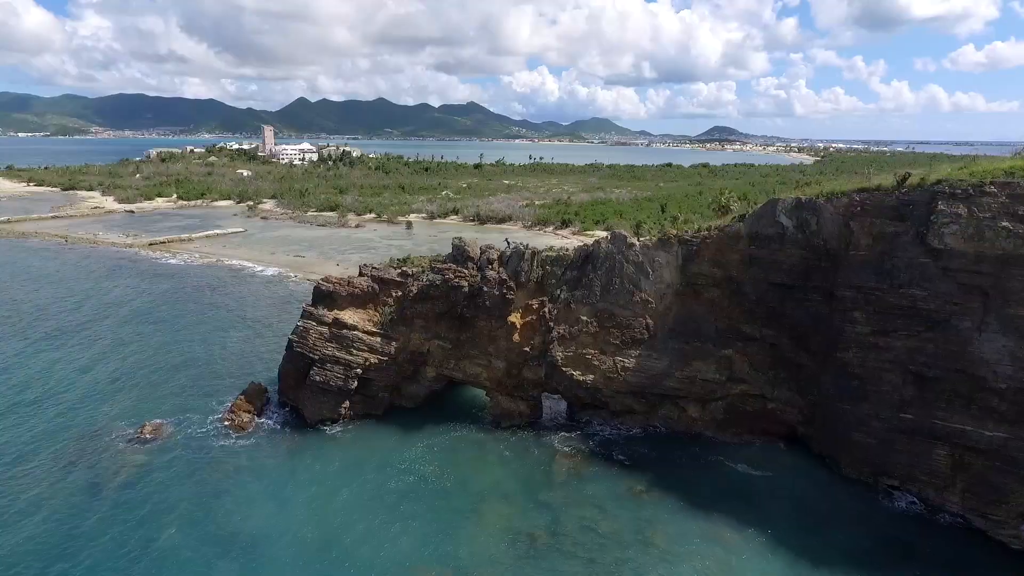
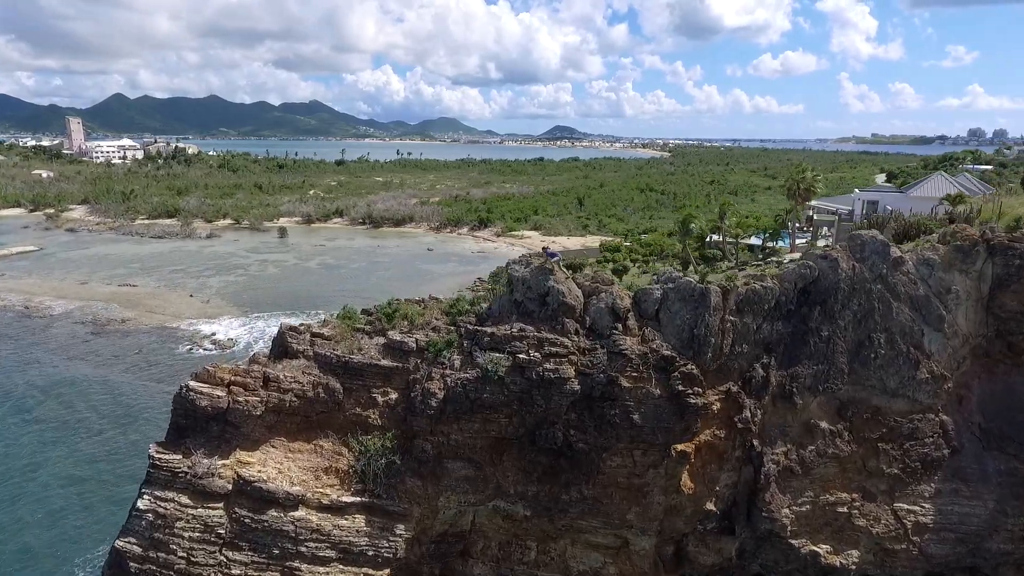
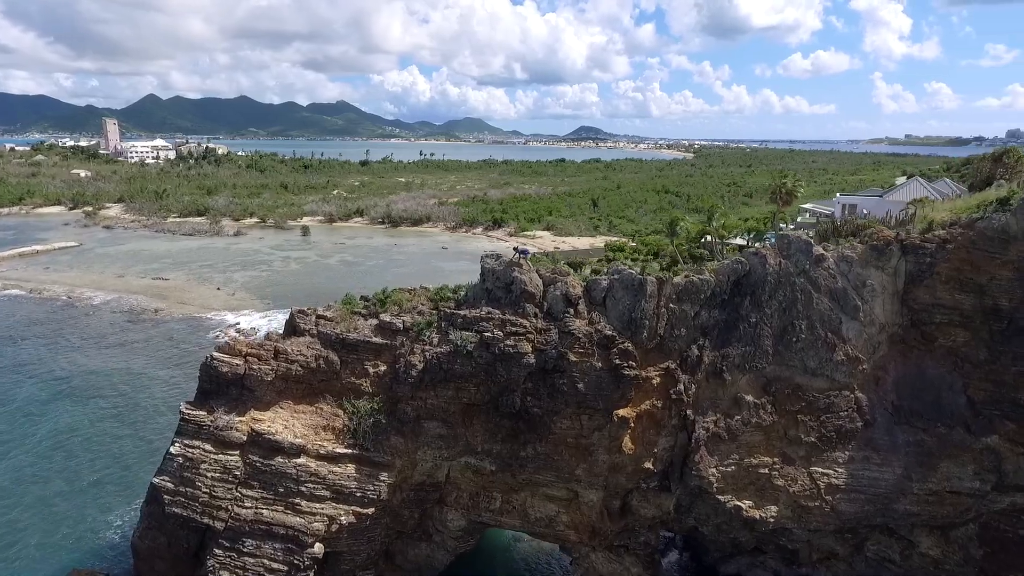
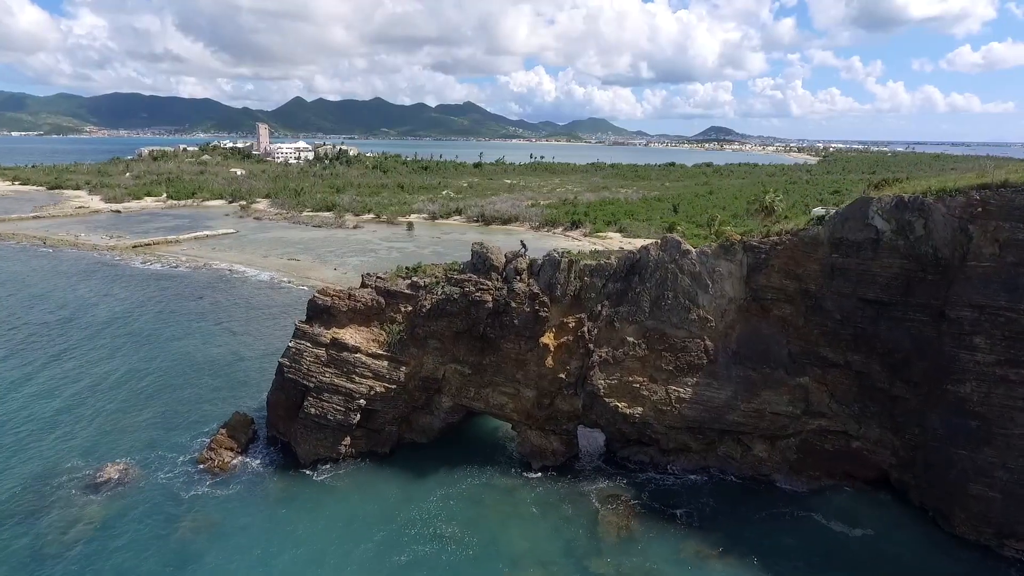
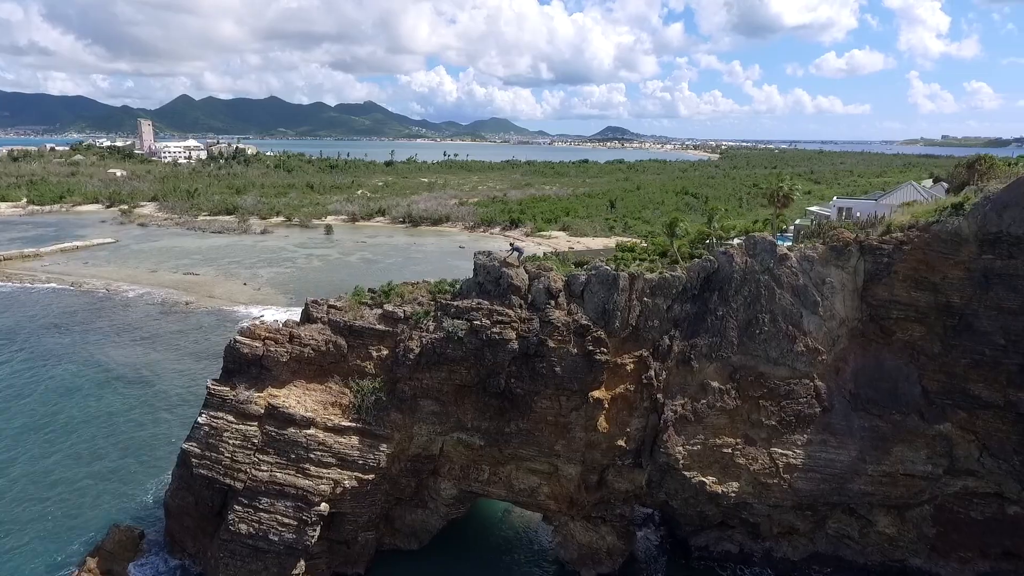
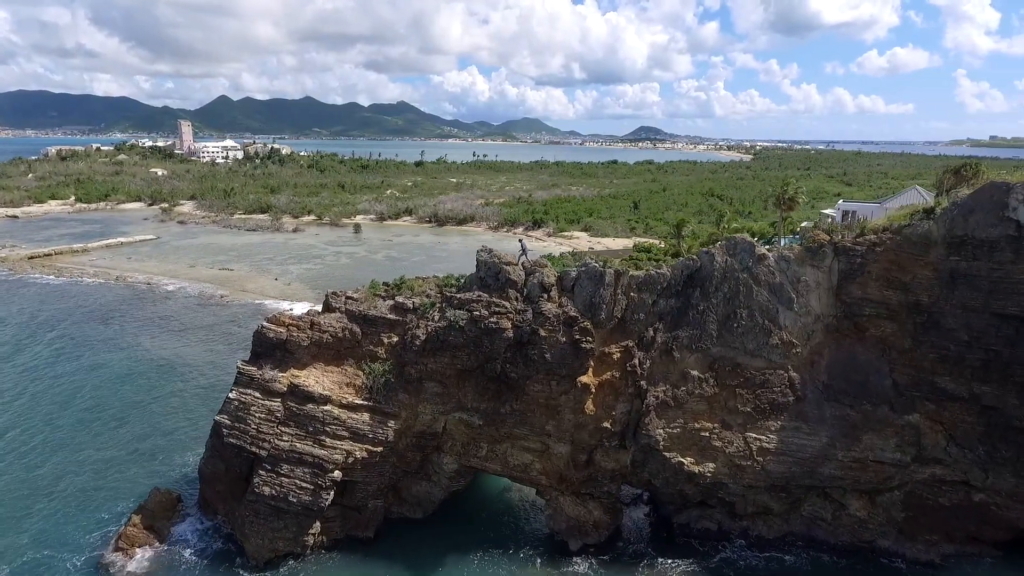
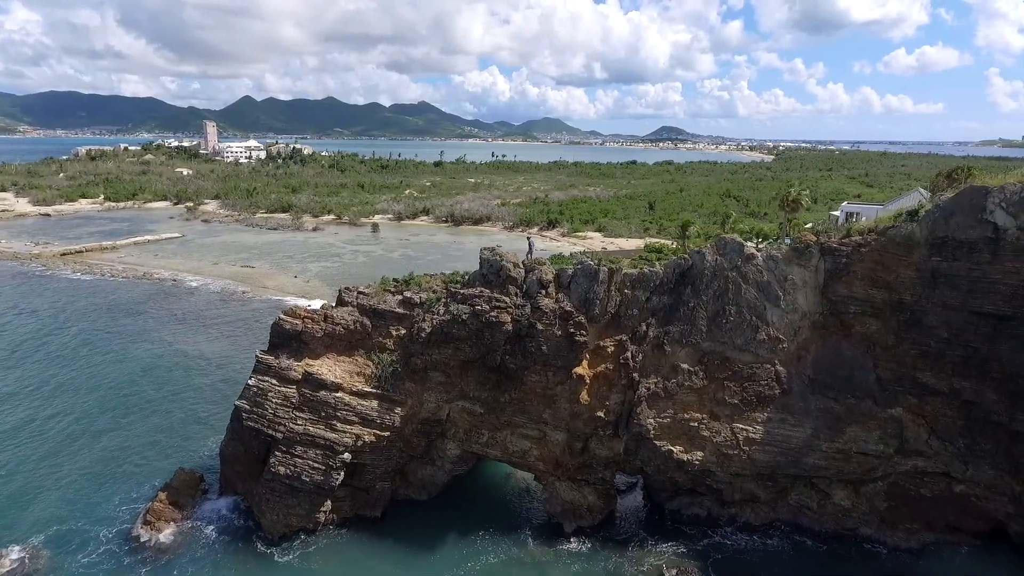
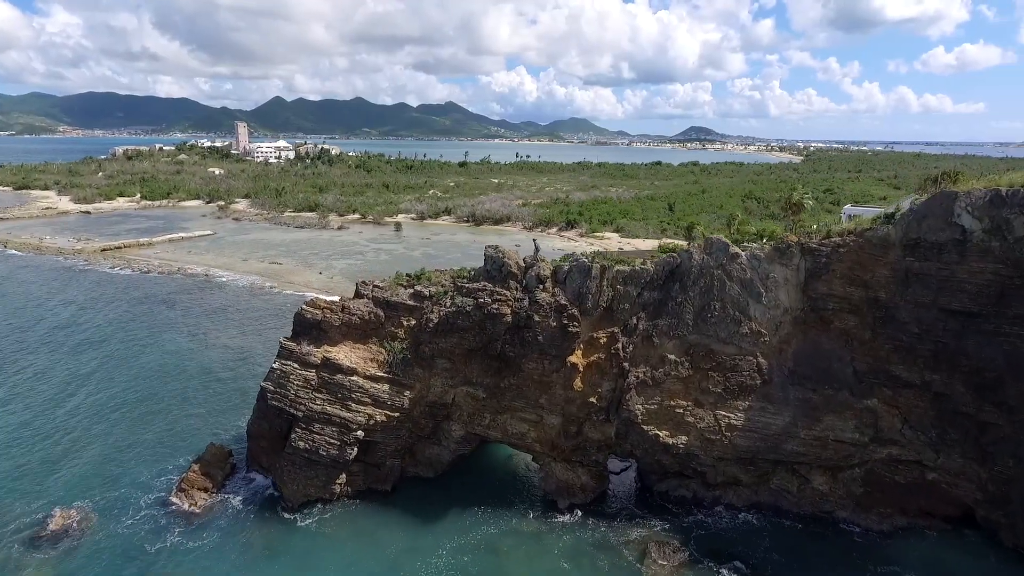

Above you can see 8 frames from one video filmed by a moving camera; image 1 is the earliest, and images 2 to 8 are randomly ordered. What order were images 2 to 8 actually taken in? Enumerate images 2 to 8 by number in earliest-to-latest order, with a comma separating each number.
4, 8, 7, 6, 5, 3, 2
